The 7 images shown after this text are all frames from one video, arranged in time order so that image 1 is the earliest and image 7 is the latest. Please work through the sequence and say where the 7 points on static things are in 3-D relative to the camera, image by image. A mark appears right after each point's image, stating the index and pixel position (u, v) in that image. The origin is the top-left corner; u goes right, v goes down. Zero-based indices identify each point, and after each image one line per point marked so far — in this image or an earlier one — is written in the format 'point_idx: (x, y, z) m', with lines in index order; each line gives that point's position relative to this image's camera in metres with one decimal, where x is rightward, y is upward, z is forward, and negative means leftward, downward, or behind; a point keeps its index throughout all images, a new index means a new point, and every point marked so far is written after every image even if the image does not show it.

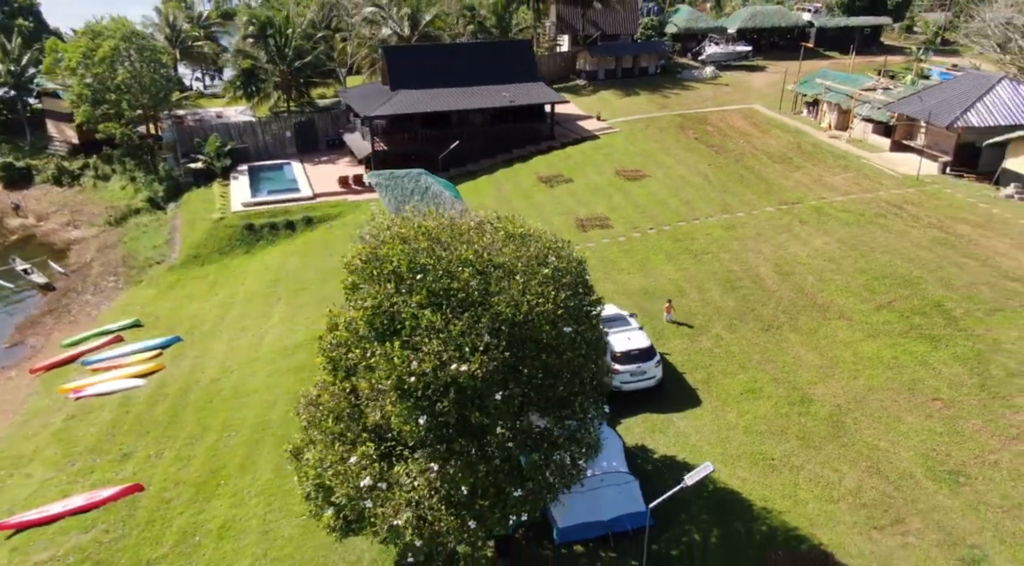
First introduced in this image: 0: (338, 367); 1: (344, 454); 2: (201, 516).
0: (-3.2, -1.7, +13.7) m
1: (-3.1, -3.2, +13.2) m
2: (-8.0, -6.1, +18.7) m
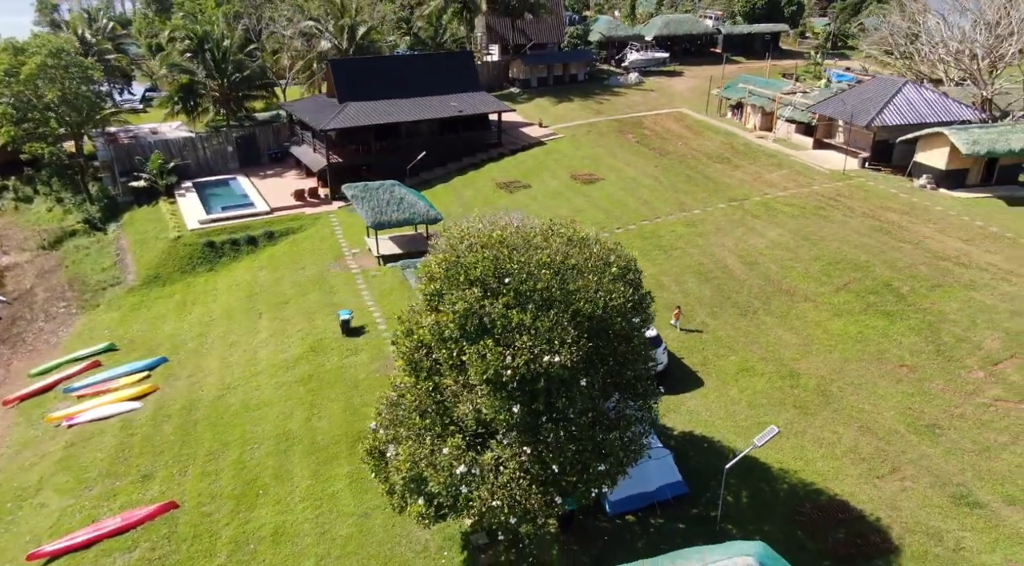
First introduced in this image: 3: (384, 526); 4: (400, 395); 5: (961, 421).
0: (-1.8, -1.8, +14.7) m
1: (-1.5, -3.3, +14.3) m
2: (-7.0, -6.5, +19.1) m
3: (-3.2, -6.2, +18.1) m
4: (-2.3, -2.4, +15.1) m
5: (+12.4, -3.8, +19.7) m
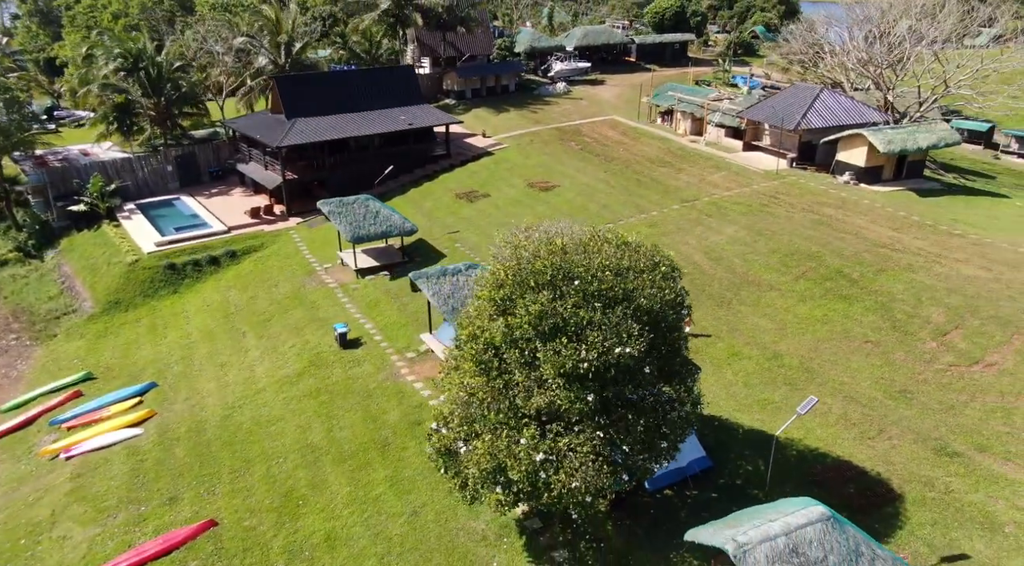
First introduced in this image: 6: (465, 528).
0: (-0.4, -1.9, +16.0) m
1: (0.0, -3.4, +15.6) m
2: (-5.8, -6.9, +19.7) m
3: (-2.0, -6.4, +19.1) m
4: (-0.9, -2.6, +16.3) m
5: (+13.1, -3.2, +22.7) m
6: (-1.2, -6.4, +18.7) m
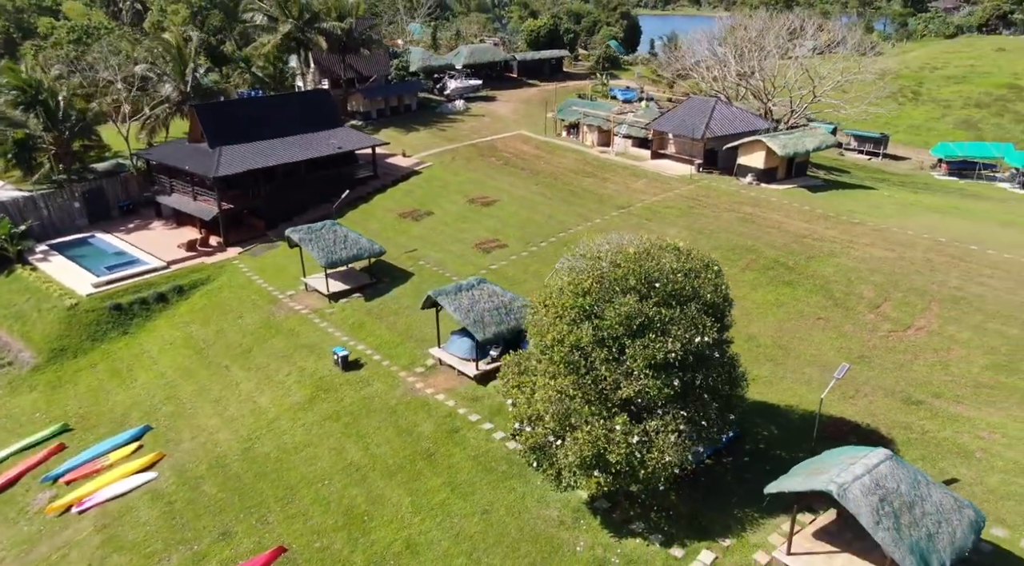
0: (+1.7, -2.0, +17.9) m
1: (+2.3, -3.5, +17.6) m
2: (-3.9, -7.6, +20.5) m
3: (0.0, -6.7, +20.7) m
4: (+1.3, -2.8, +18.2) m
5: (+13.8, -2.5, +27.1) m
6: (+0.8, -6.7, +20.4) m
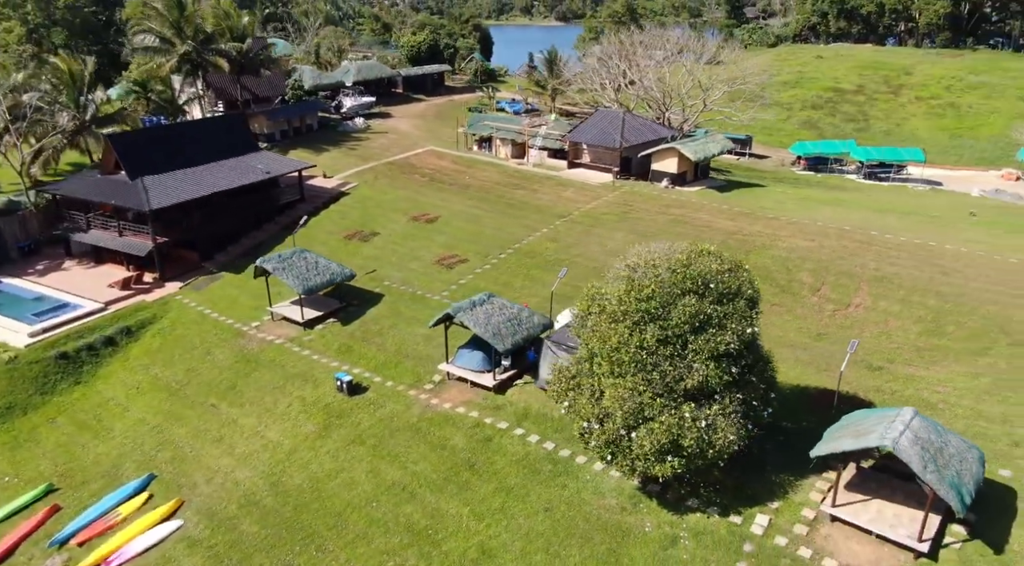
0: (+3.8, -2.2, +19.9) m
1: (+4.5, -3.6, +19.7) m
2: (-1.8, -8.2, +21.3) m
3: (+1.9, -7.1, +22.2) m
4: (+3.3, -2.9, +20.0) m
5: (+13.9, -1.9, +31.2) m
6: (+2.8, -6.9, +22.1) m
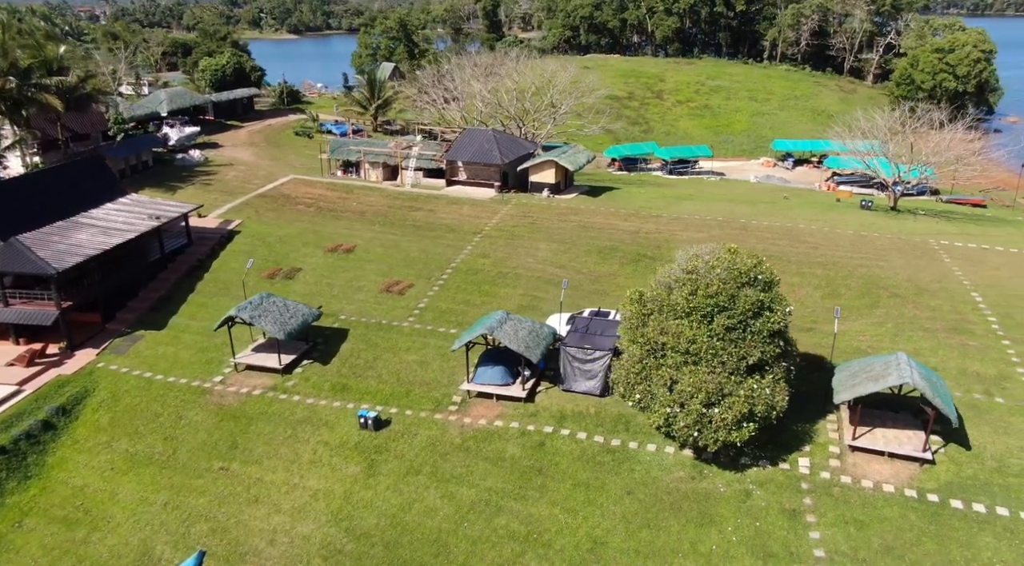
0: (+6.8, -2.1, +23.5) m
1: (+7.7, -3.4, +23.6) m
2: (+1.9, -8.7, +23.1) m
3: (+4.9, -7.2, +25.1) m
4: (+6.4, -2.9, +23.5) m
5: (+12.8, -1.0, +37.4) m
6: (+5.7, -7.0, +25.3) m
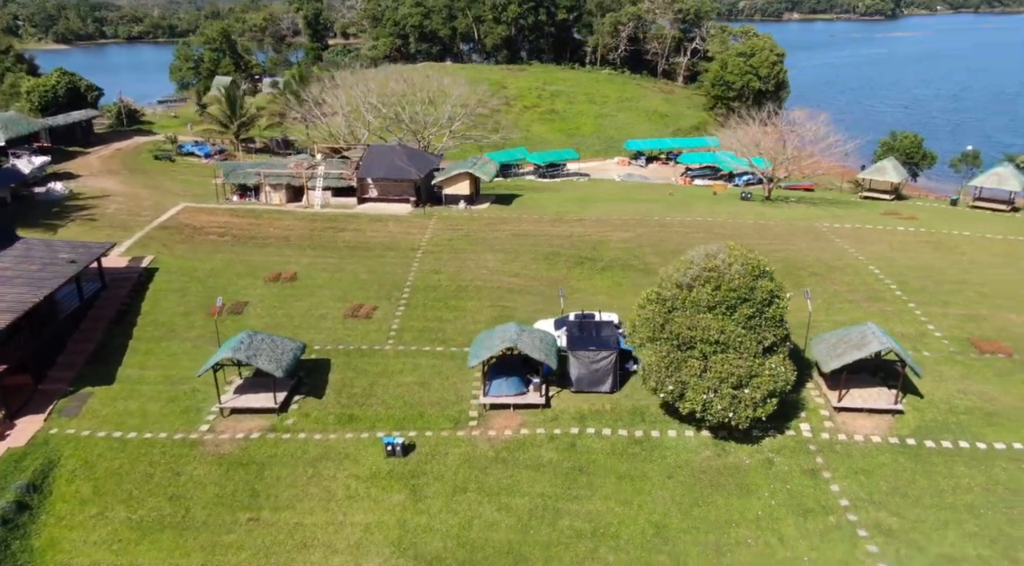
0: (+8.5, -1.9, +26.4) m
1: (+9.5, -3.1, +26.7) m
2: (+4.4, -8.9, +24.9) m
3: (+6.8, -7.2, +27.6) m
4: (+8.2, -2.7, +26.3) m
5: (+11.0, -0.6, +41.3) m
6: (+7.5, -6.9, +27.9) m
